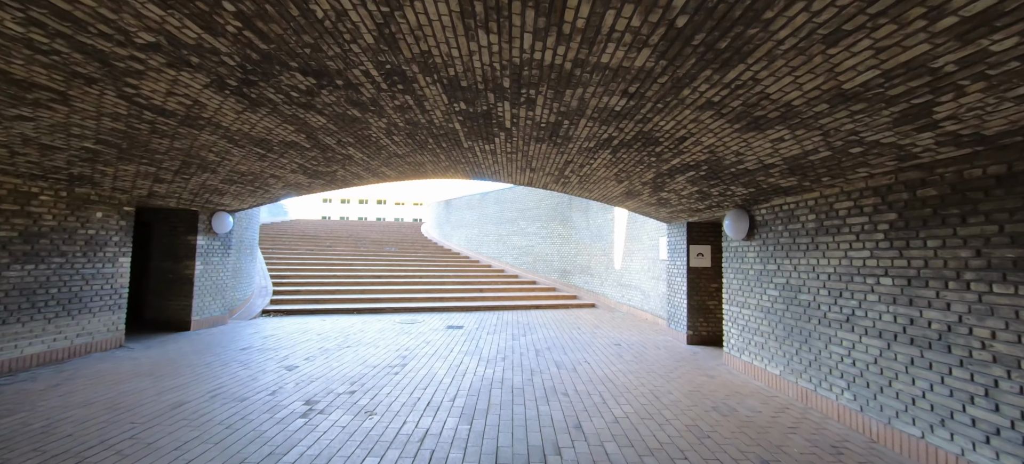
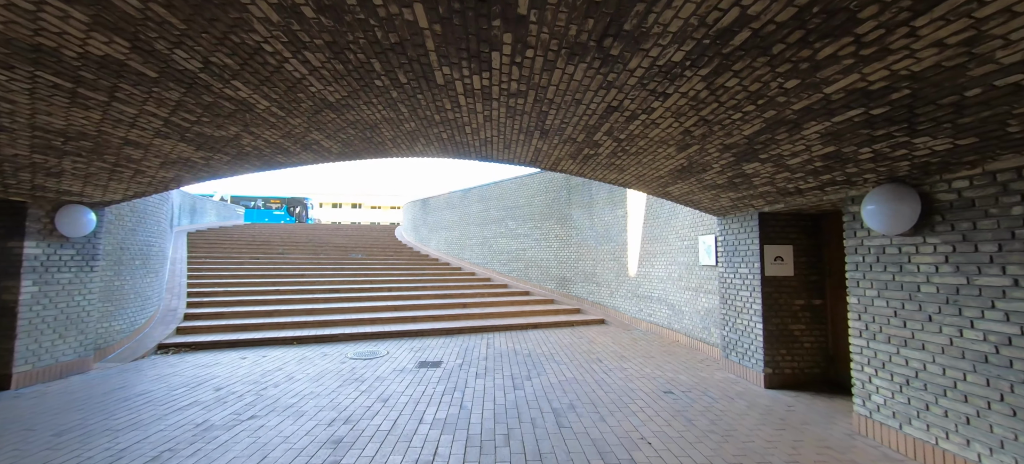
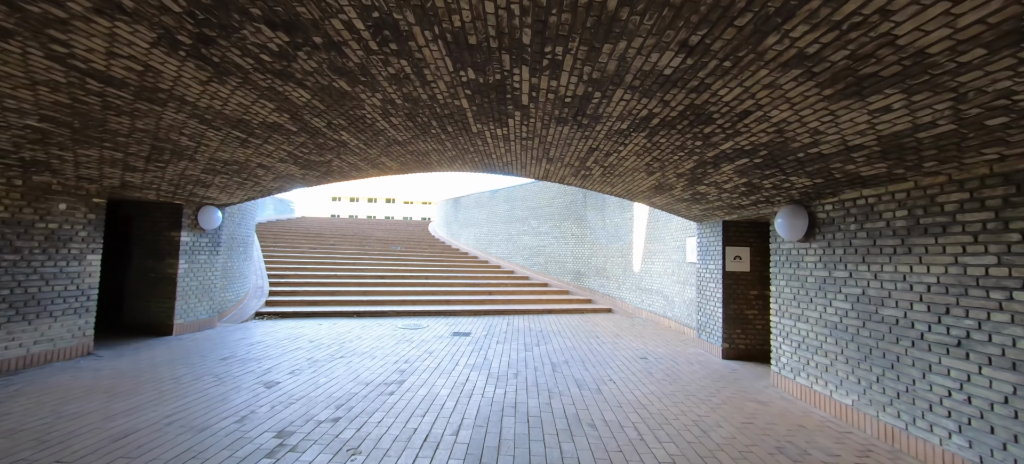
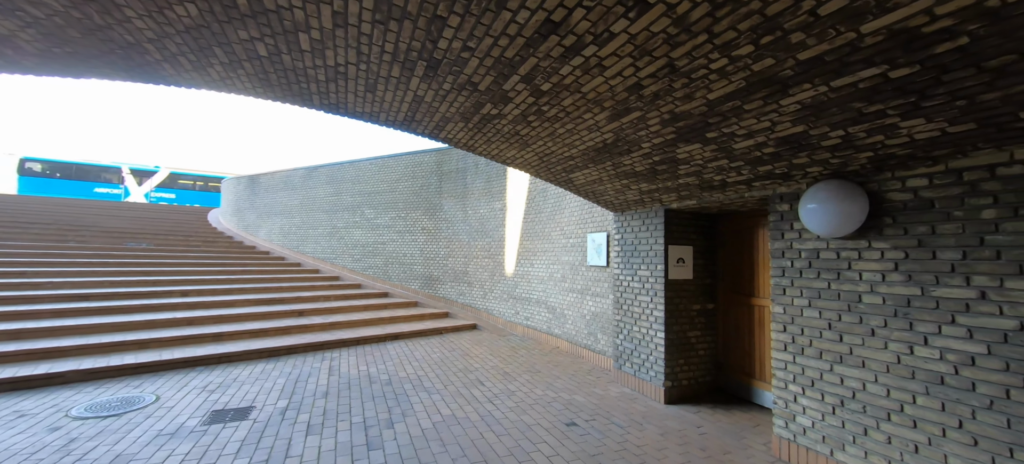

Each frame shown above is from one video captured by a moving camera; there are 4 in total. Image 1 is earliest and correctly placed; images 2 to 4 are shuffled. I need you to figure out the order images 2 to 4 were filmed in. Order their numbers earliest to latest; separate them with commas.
3, 2, 4
